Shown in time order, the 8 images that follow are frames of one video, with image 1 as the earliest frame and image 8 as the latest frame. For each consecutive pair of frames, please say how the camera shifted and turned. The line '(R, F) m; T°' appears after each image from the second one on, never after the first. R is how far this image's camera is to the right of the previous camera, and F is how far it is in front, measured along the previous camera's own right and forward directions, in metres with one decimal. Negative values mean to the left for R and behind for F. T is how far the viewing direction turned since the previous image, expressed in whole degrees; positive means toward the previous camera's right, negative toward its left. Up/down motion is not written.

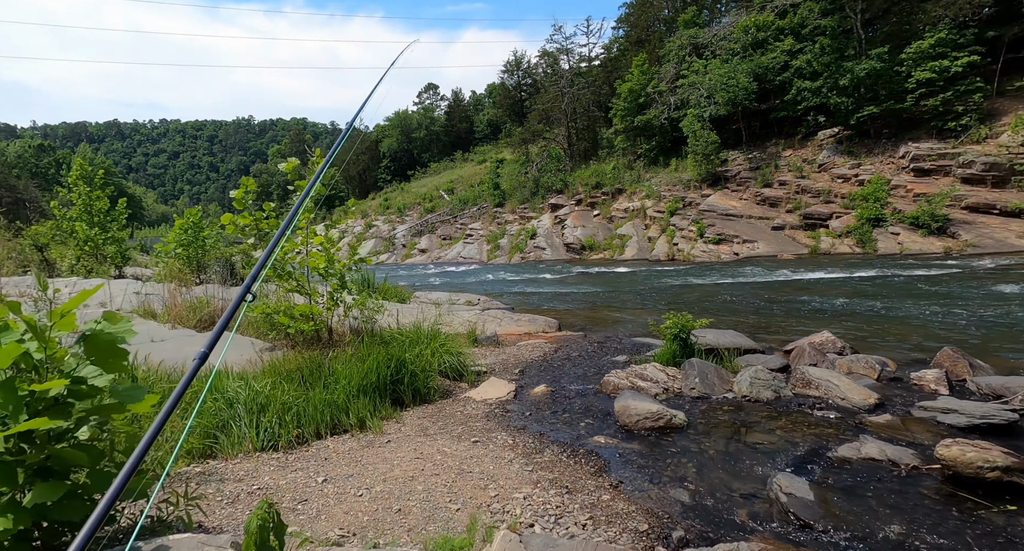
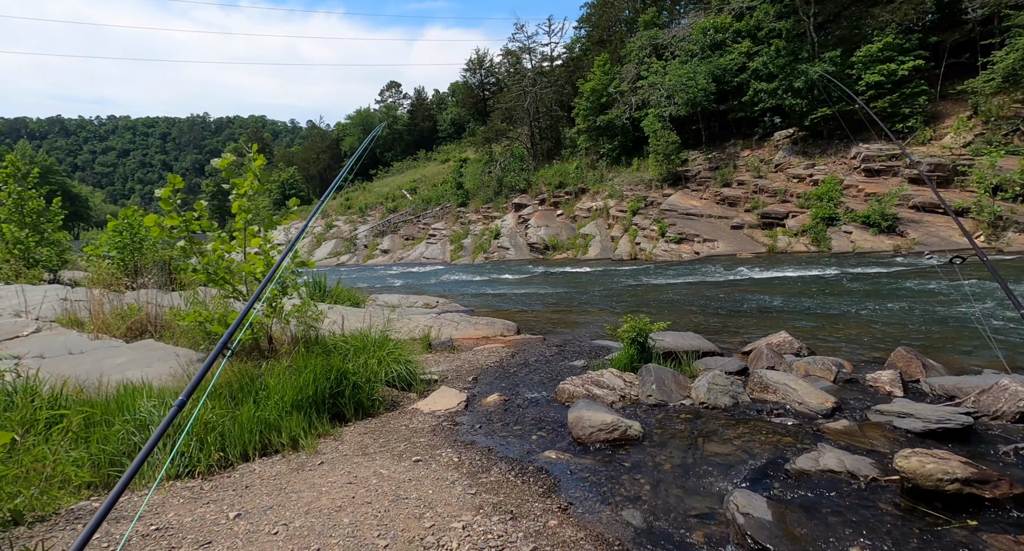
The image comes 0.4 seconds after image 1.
(+0.2, +0.3) m; +3°
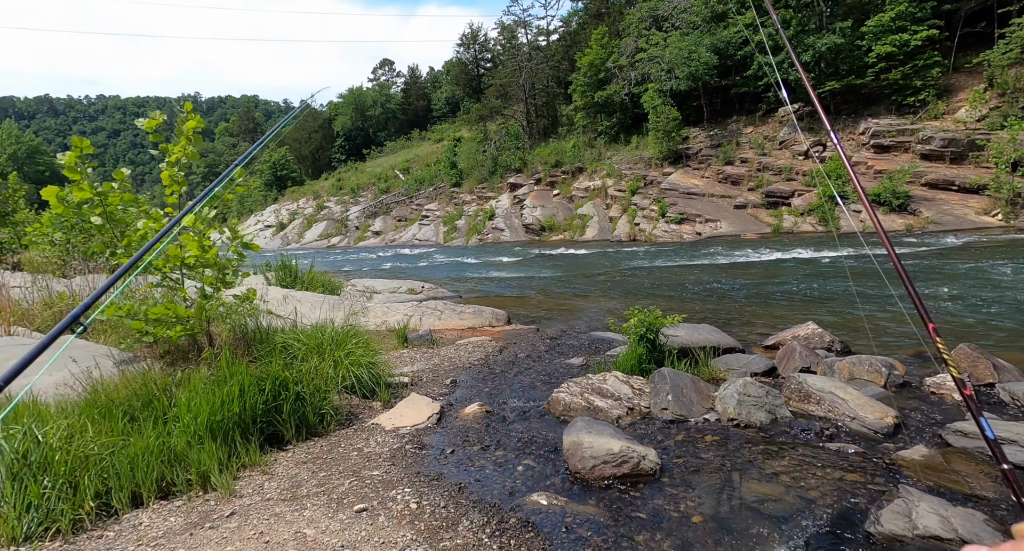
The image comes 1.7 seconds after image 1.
(+0.1, +1.0) m; 0°
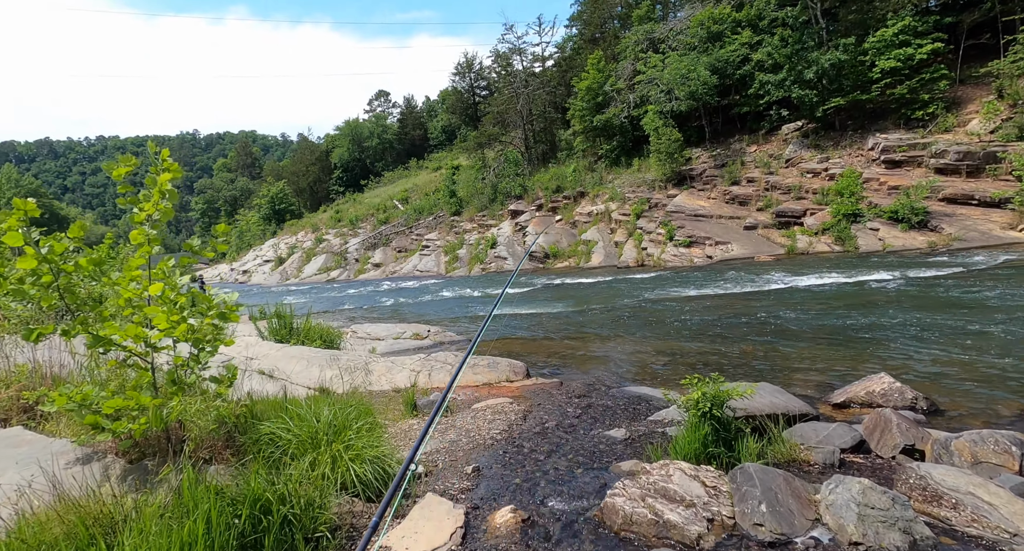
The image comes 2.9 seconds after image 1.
(-0.2, +0.8) m; 0°
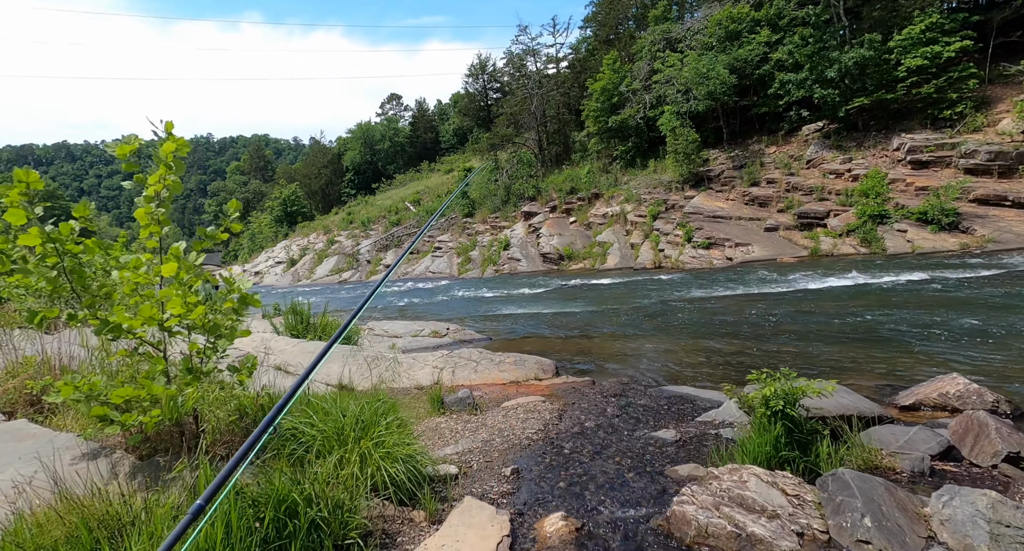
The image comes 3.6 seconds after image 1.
(-0.3, +0.4) m; -1°
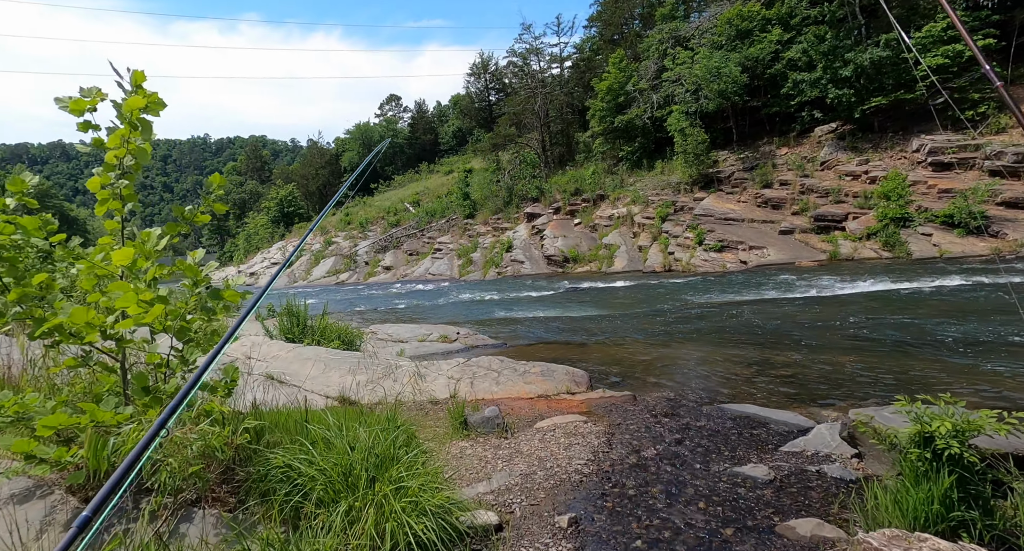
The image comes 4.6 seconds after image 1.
(-0.3, +0.9) m; 0°
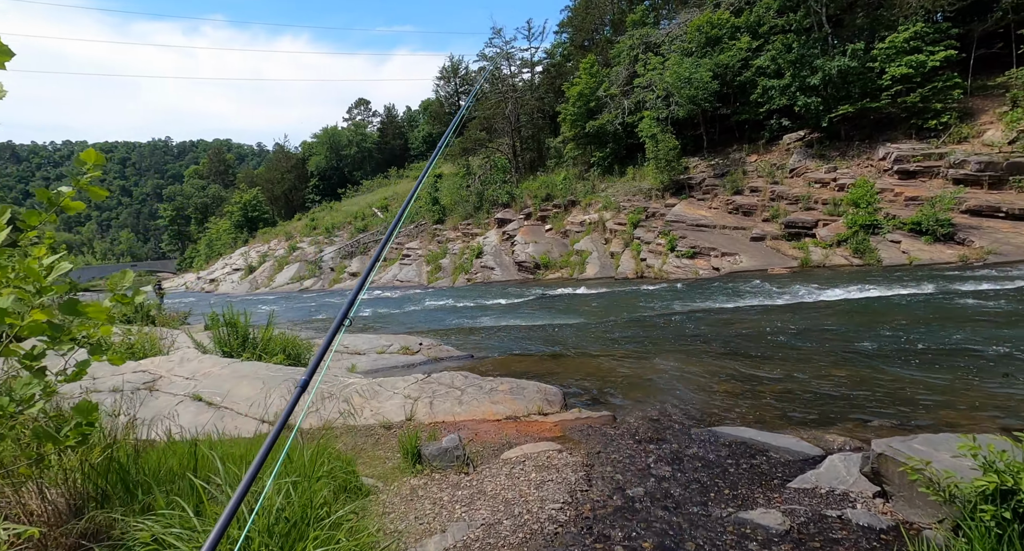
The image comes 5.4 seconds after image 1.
(+0.1, +0.7) m; +3°
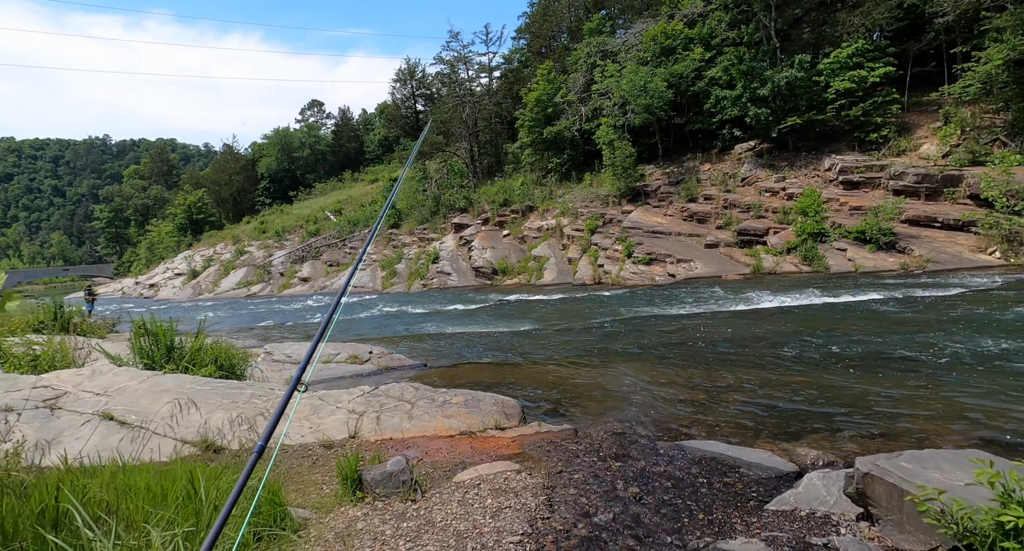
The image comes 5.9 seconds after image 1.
(0.0, +0.4) m; +4°
